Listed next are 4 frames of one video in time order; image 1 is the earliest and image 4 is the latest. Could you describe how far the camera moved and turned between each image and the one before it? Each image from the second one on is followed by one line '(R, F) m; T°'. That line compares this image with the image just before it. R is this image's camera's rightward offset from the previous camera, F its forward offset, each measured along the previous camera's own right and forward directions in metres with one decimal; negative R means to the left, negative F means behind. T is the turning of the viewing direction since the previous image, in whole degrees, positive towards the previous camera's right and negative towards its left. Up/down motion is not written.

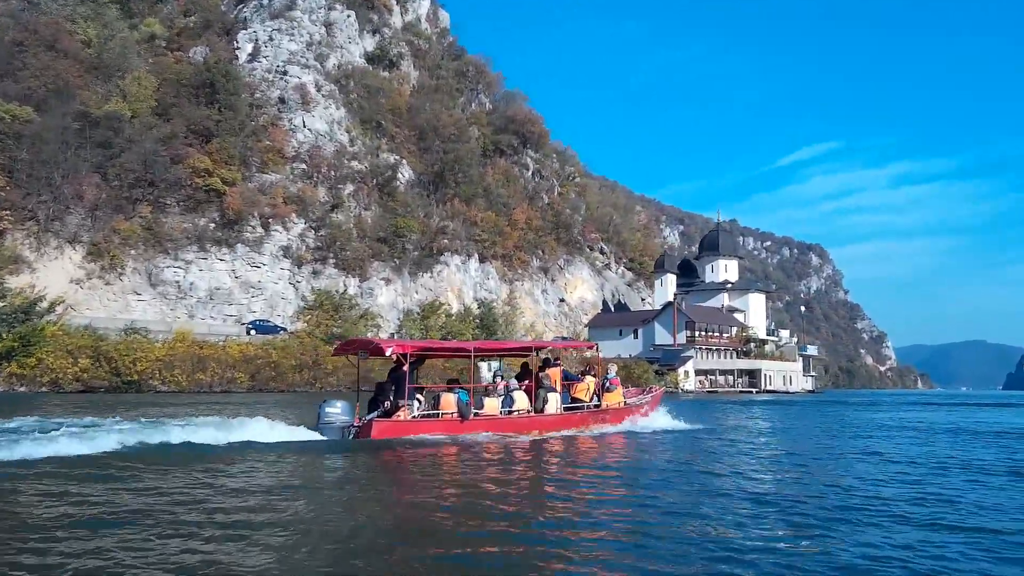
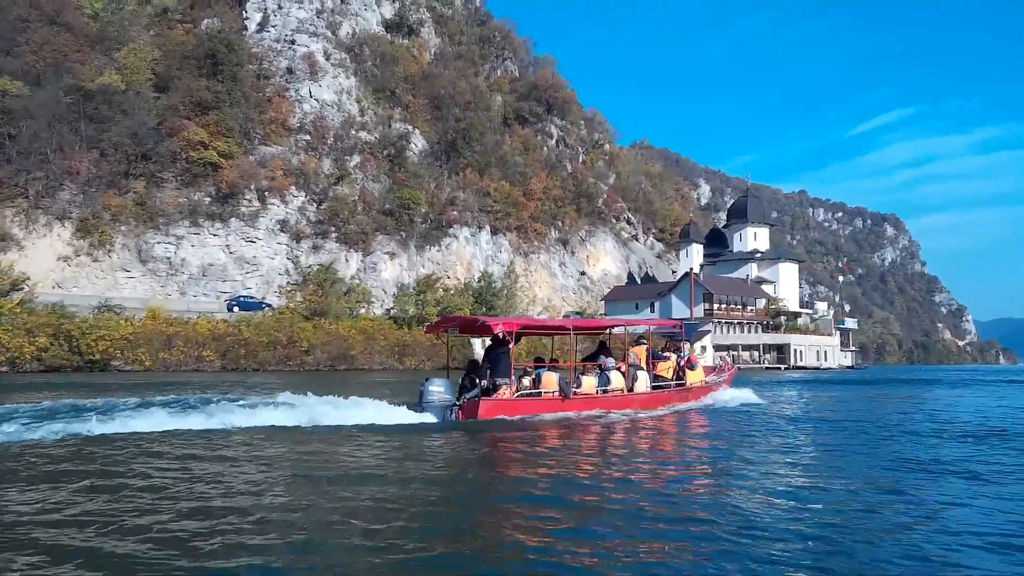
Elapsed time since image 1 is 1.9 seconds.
(+3.6, +2.9) m; -4°
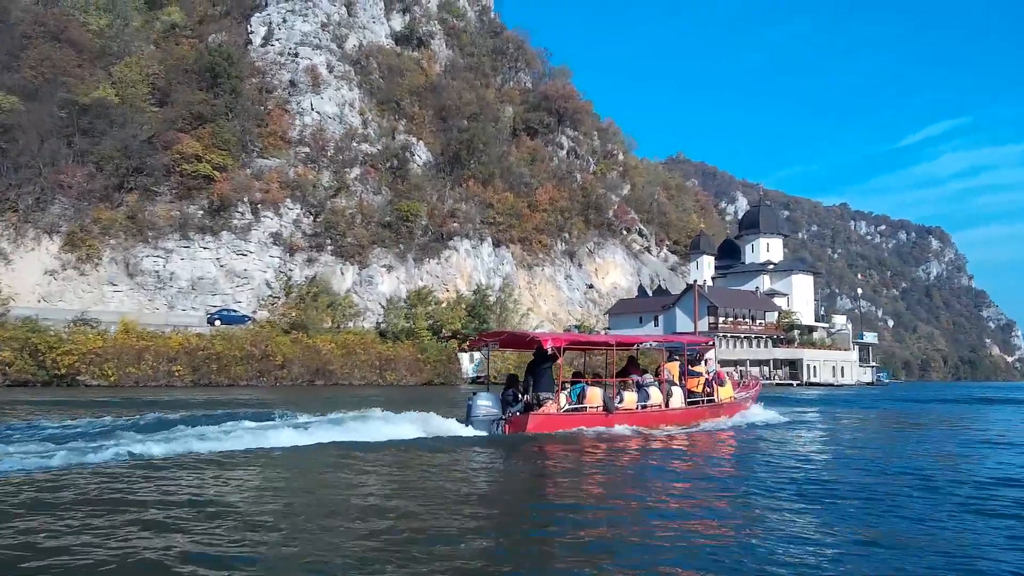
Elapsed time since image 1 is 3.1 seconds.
(+2.4, +1.7) m; -3°
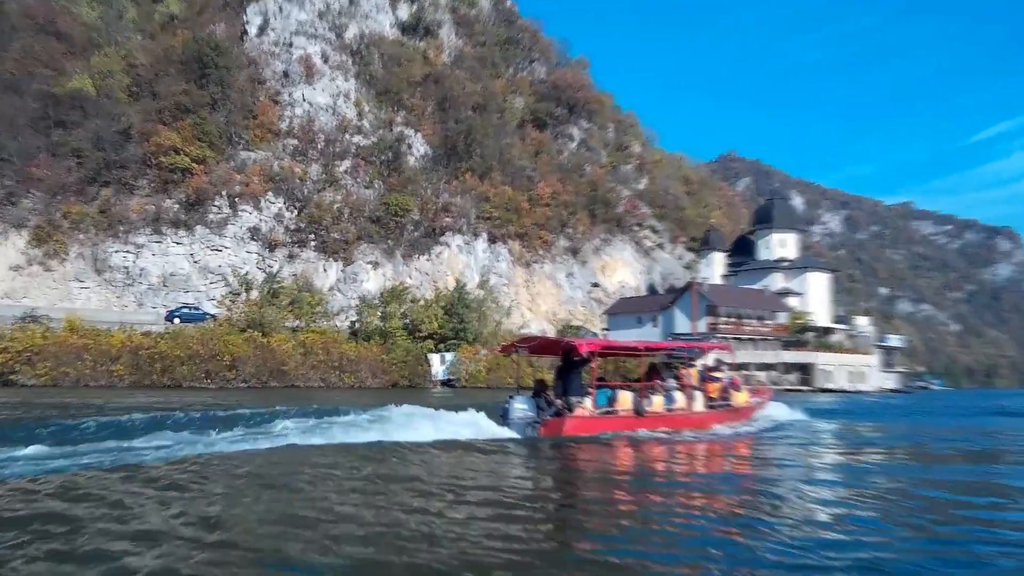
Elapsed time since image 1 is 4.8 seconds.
(+3.3, +3.0) m; -3°
